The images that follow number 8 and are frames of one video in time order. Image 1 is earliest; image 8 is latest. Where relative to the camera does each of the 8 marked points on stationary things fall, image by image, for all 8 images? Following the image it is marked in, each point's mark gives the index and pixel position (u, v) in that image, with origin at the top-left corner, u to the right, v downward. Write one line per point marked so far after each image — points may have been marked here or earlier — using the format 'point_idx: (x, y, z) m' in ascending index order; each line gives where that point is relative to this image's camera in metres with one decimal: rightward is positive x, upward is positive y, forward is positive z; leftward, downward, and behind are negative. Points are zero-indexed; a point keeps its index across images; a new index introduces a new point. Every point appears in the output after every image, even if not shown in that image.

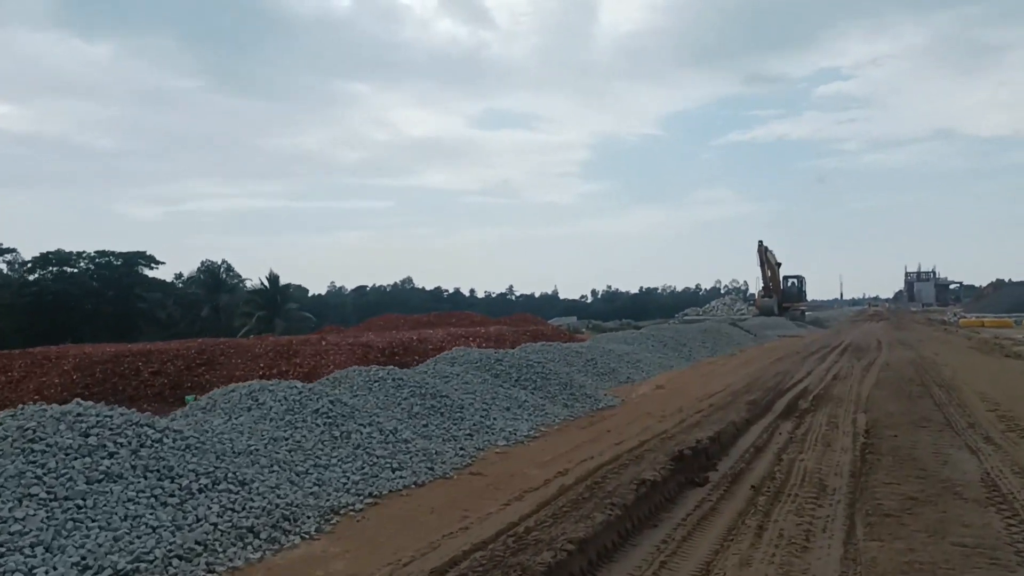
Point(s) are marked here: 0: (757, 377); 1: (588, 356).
0: (+6.1, -2.2, +19.6) m
1: (+1.8, -1.6, +19.3) m
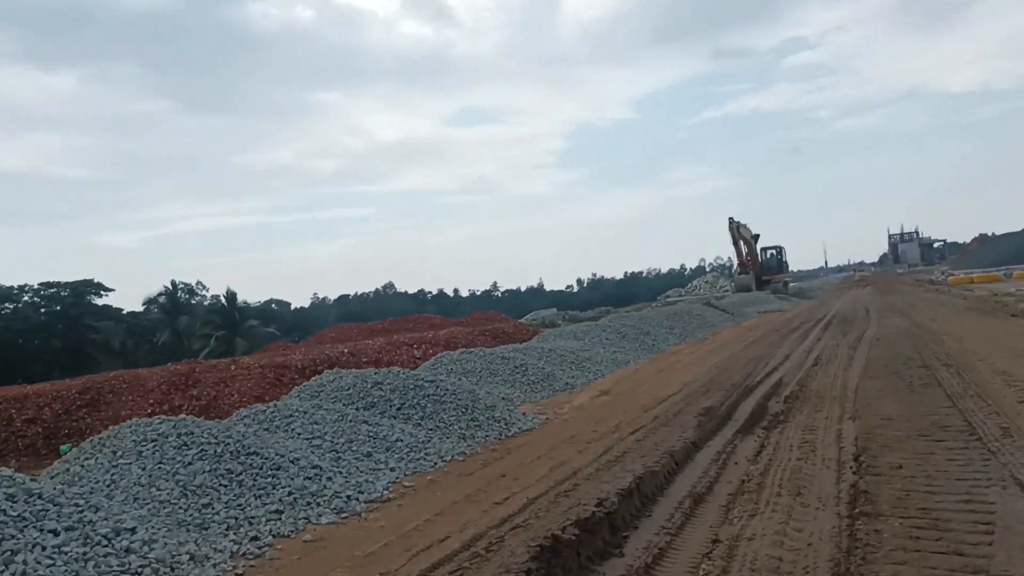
0: (+4.4, -1.7, +16.3) m
1: (+0.1, -1.4, +15.9) m
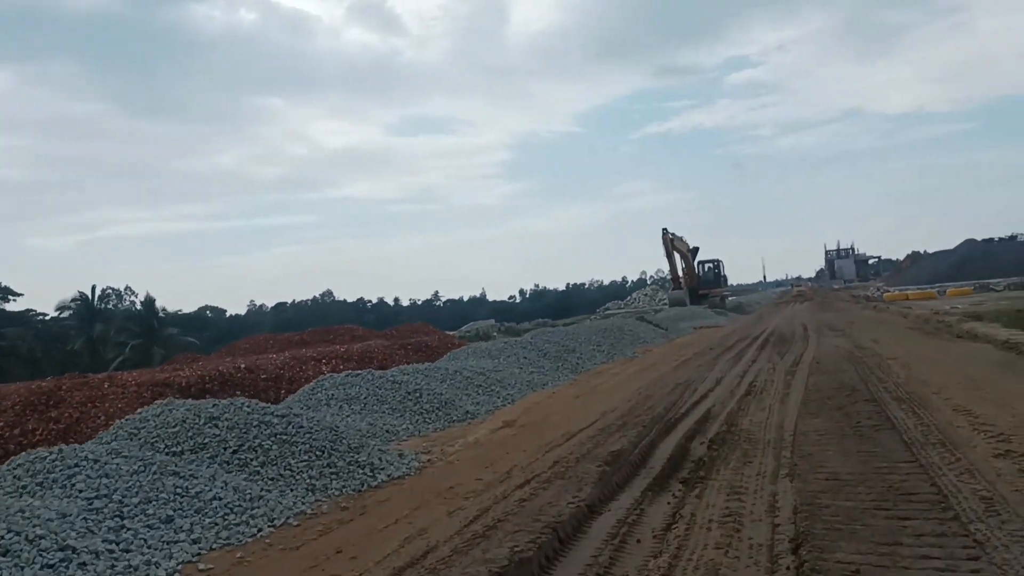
0: (+2.5, -1.9, +14.5) m
1: (-1.7, -1.7, +13.8) m
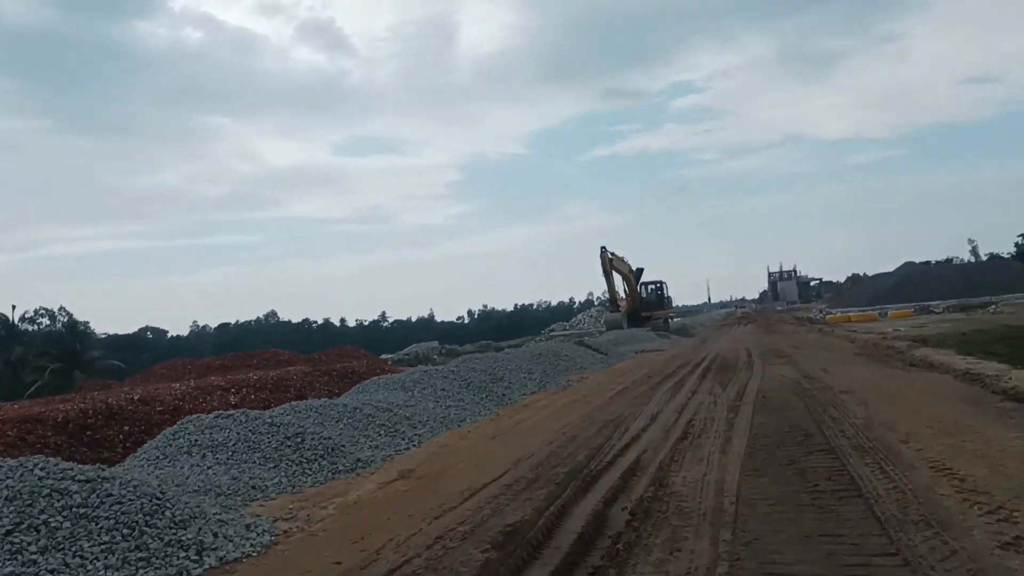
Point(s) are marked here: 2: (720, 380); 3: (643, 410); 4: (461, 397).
0: (+1.0, -2.3, +12.7) m
1: (-3.2, -2.0, +11.7) m
2: (+5.0, -2.2, +18.8) m
3: (+2.5, -2.3, +14.9) m
4: (-1.1, -2.3, +16.9) m
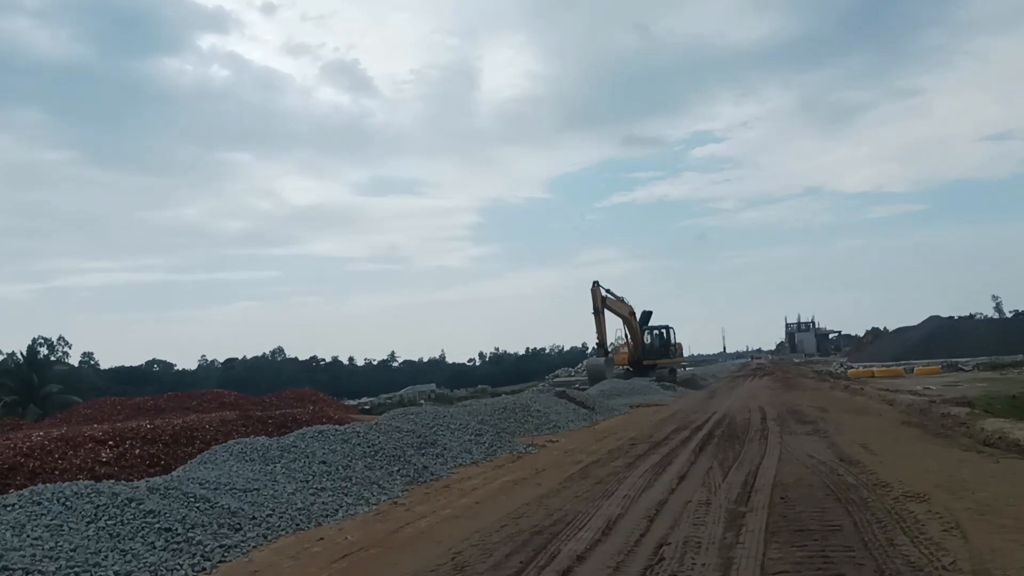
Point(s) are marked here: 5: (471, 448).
0: (-0.4, -2.6, +7.7) m
1: (-4.6, -2.1, +6.8) m
2: (+3.7, -2.9, +13.8) m
3: (+1.1, -2.7, +9.9) m
4: (-2.4, -2.8, +11.9) m
5: (-0.8, -3.3, +16.5) m
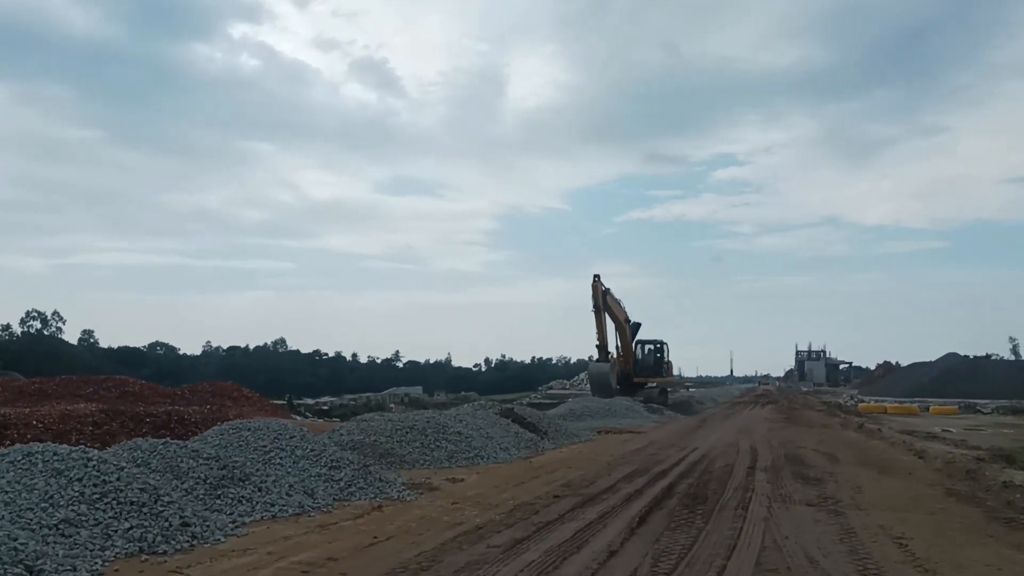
0: (-2.5, -2.1, +2.4) m
1: (-6.6, -1.3, +1.6) m
2: (+1.7, -2.7, +8.4) m
3: (-0.9, -2.3, +4.6) m
4: (-4.4, -2.1, +6.7) m
5: (-2.8, -2.8, +11.3) m
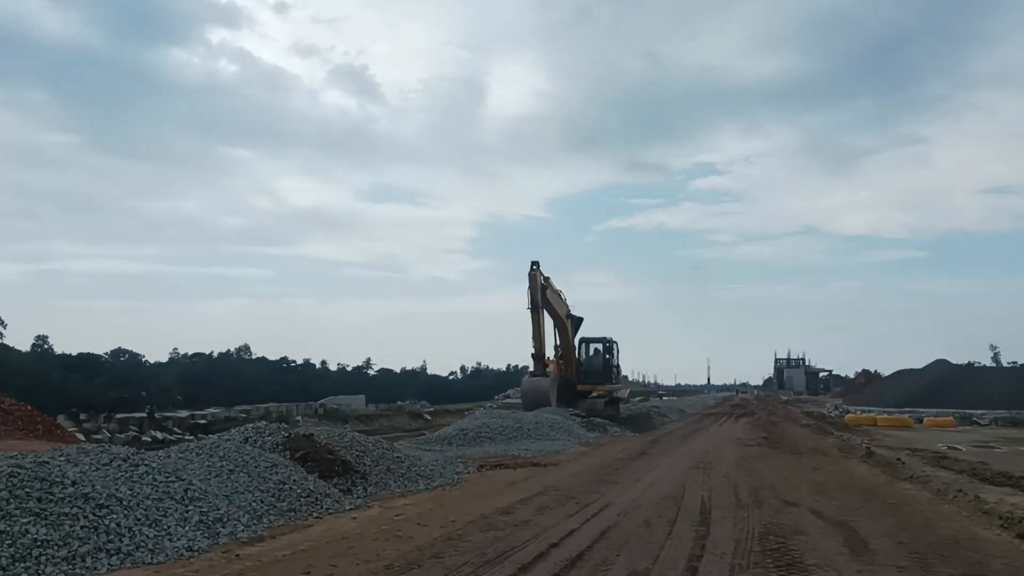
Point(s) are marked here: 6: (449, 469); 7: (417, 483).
0: (-5.4, -0.9, -6.5) m
1: (-9.5, -0.1, -7.3) m
2: (-1.4, -1.7, -0.4) m
3: (-3.9, -1.2, -4.2) m
4: (-7.4, -1.0, -2.2) m
5: (-5.9, -1.7, +2.4) m
6: (-1.2, -3.5, +16.4) m
7: (-1.6, -3.4, +13.9) m
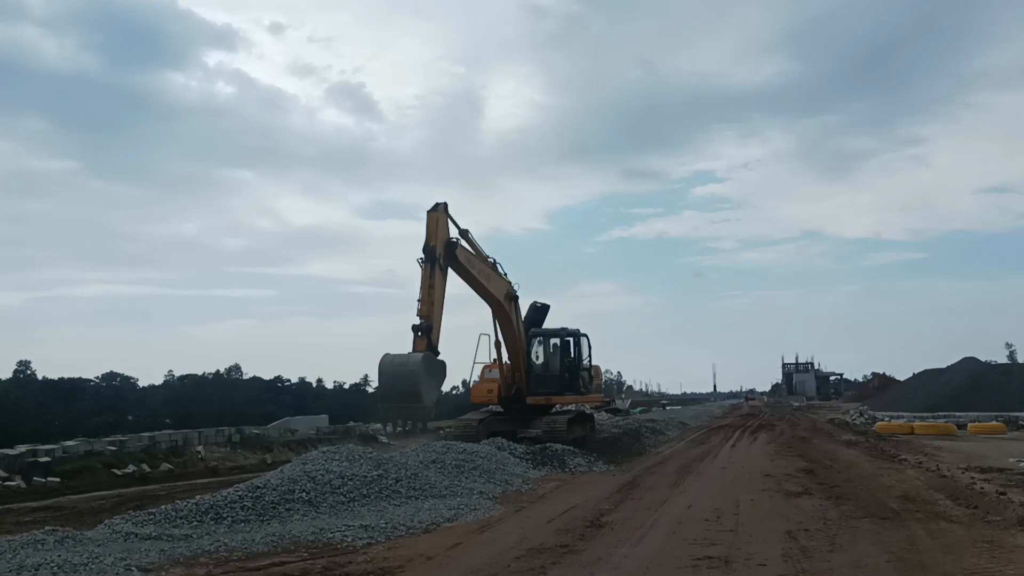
0: (-7.8, +0.4, -16.3) m
1: (-12.0, +1.1, -17.2) m
2: (-3.8, -0.4, -10.2) m
3: (-6.4, +0.1, -14.1) m
4: (-9.9, +0.1, -12.1) m
5: (-8.3, -0.6, -7.5) m
6: (-3.6, -2.5, +6.4) m
7: (-4.0, -2.3, +4.0) m
